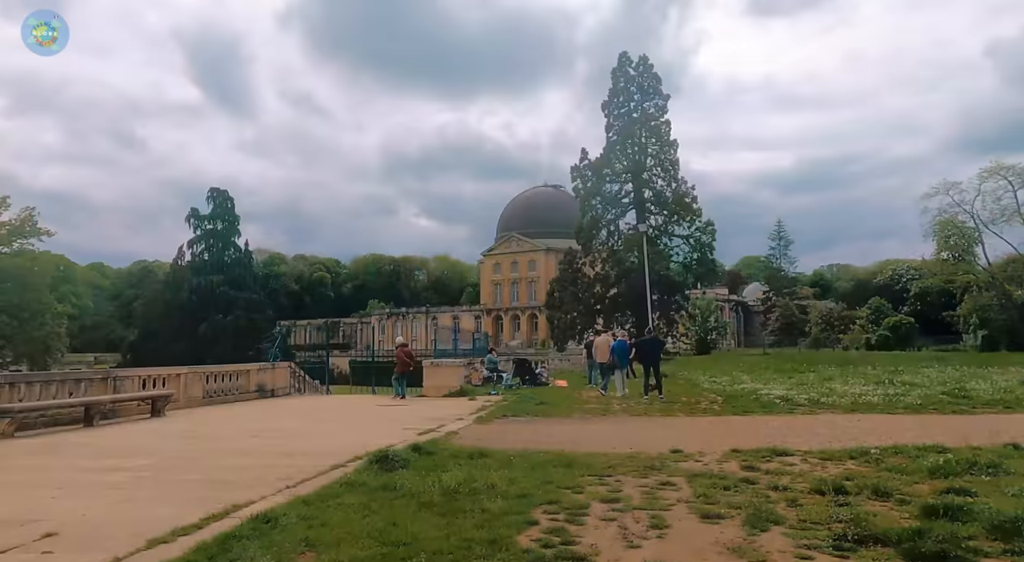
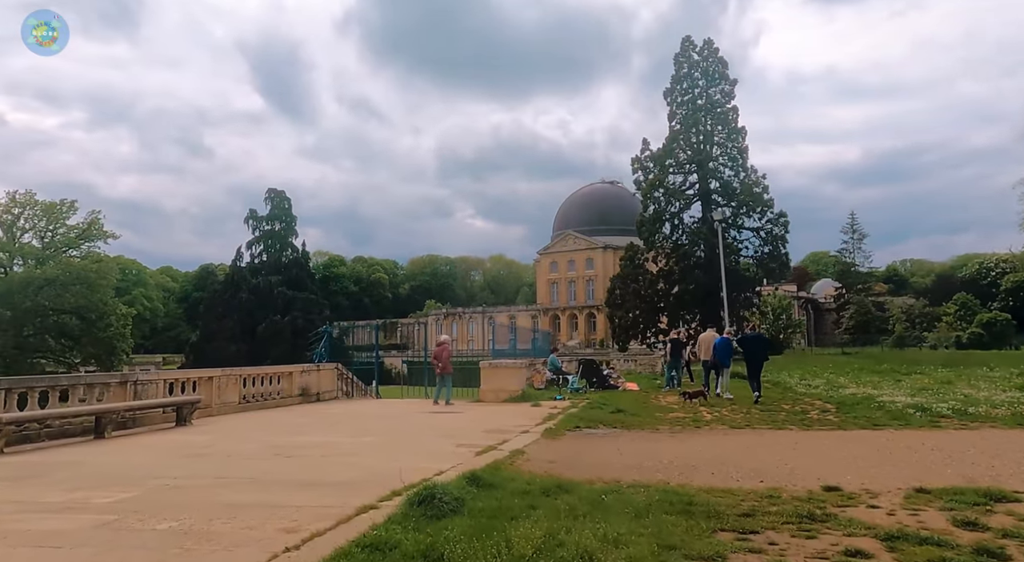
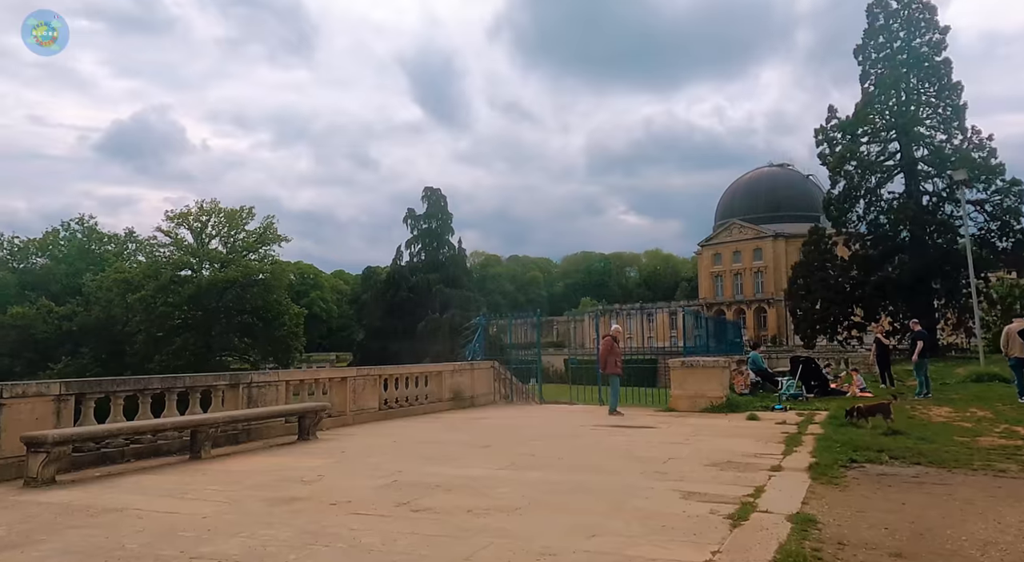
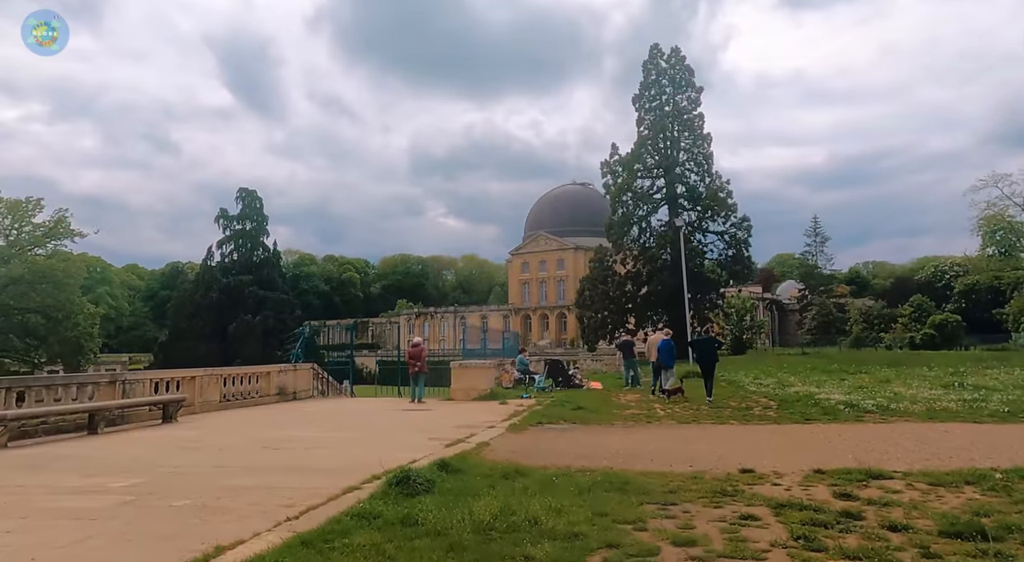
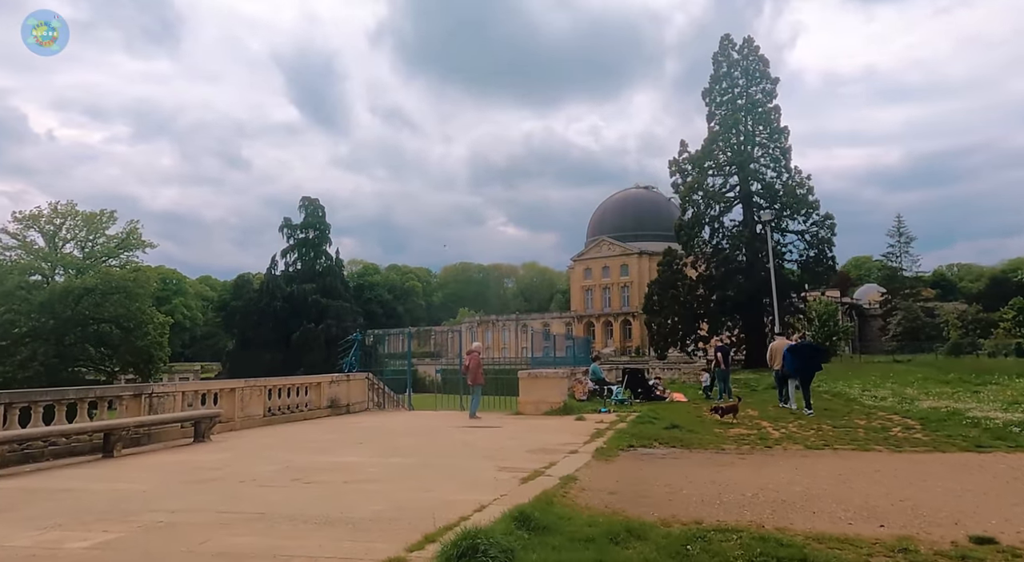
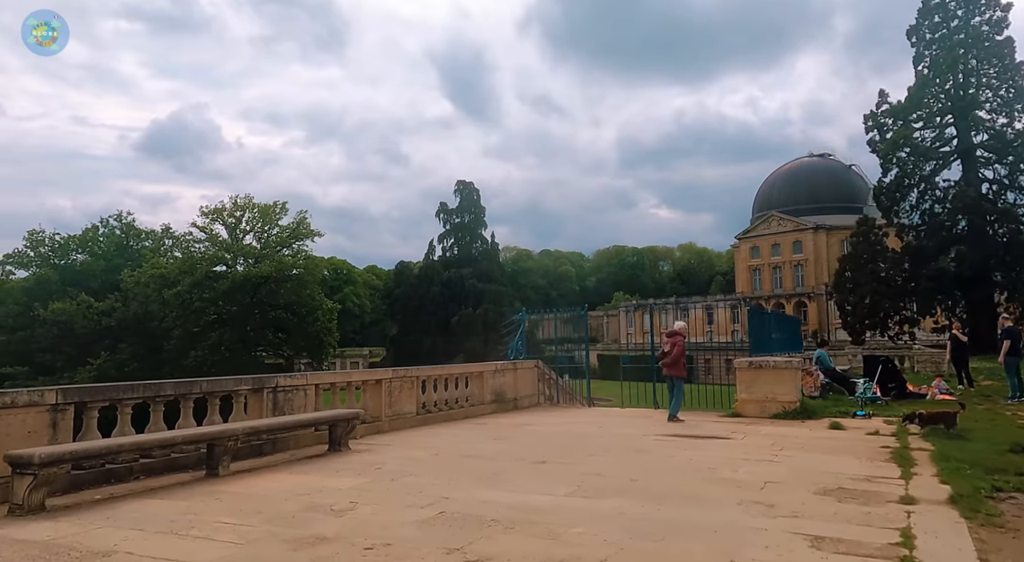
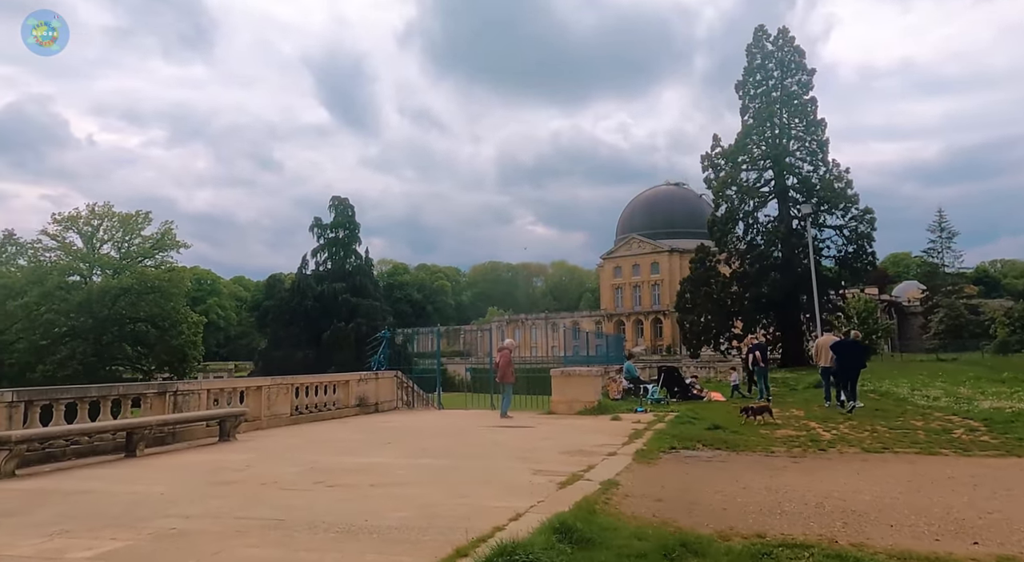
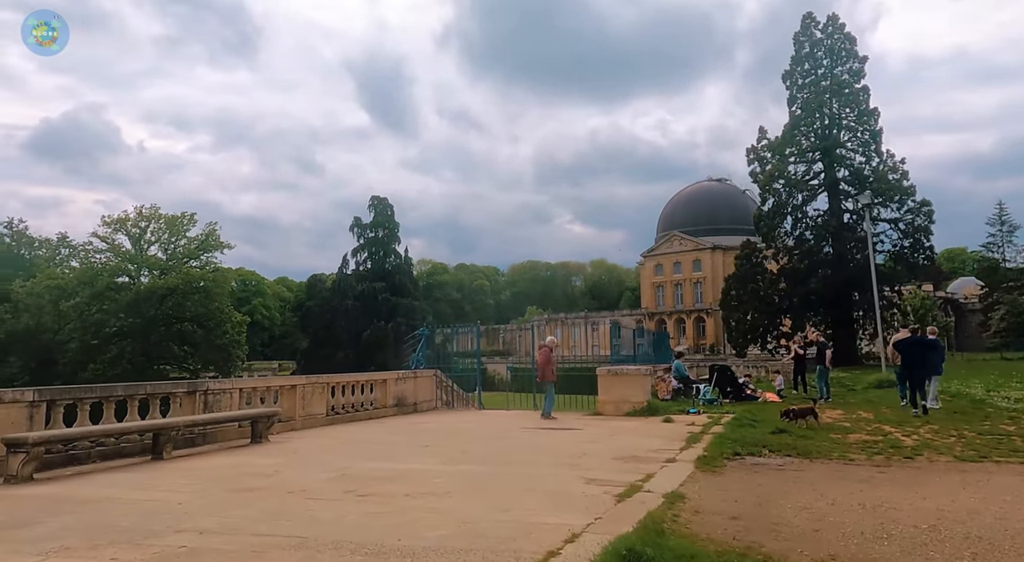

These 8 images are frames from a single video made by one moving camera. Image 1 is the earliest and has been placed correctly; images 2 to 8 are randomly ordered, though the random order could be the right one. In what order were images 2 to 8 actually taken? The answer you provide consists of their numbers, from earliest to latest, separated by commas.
4, 2, 5, 7, 8, 3, 6
